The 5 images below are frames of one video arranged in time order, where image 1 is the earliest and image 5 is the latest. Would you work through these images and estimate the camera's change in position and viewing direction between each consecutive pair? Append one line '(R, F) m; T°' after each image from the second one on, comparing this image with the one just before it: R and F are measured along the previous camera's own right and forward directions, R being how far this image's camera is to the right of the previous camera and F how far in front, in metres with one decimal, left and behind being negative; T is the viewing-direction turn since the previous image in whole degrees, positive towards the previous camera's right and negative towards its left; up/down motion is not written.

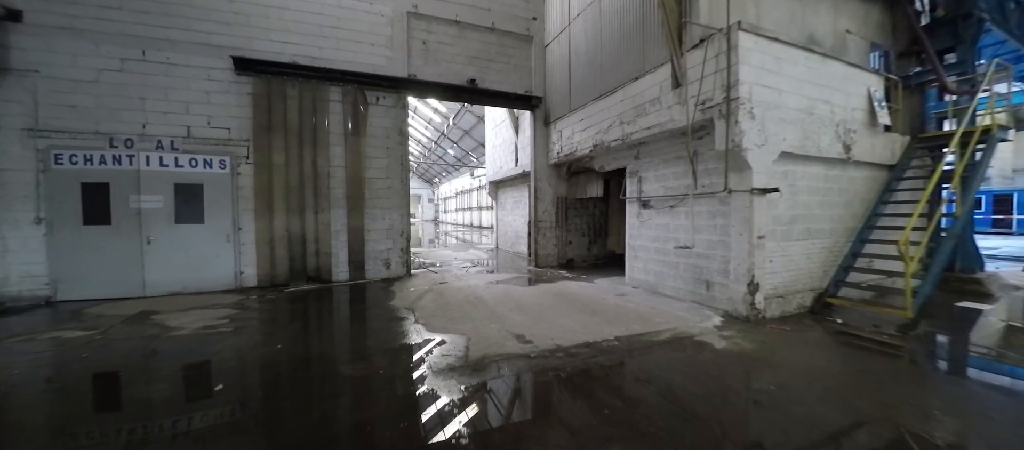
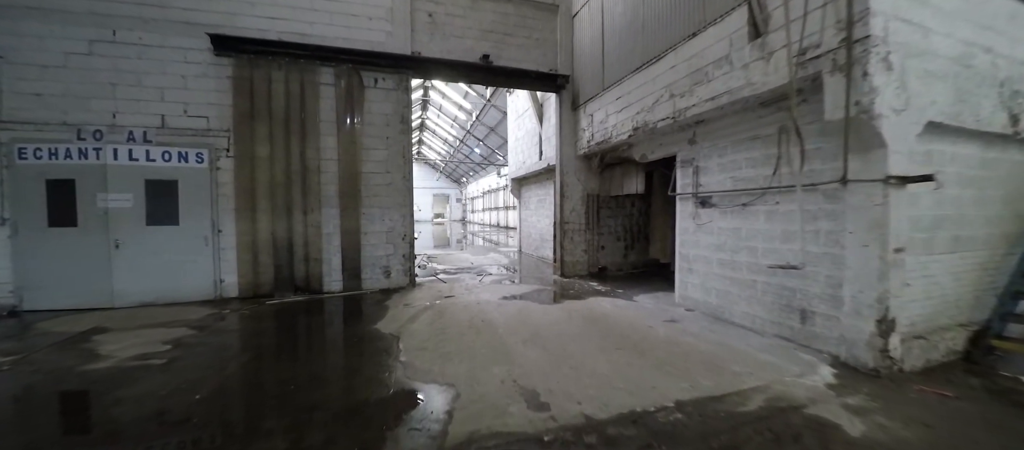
(+0.1, +0.9) m; -5°
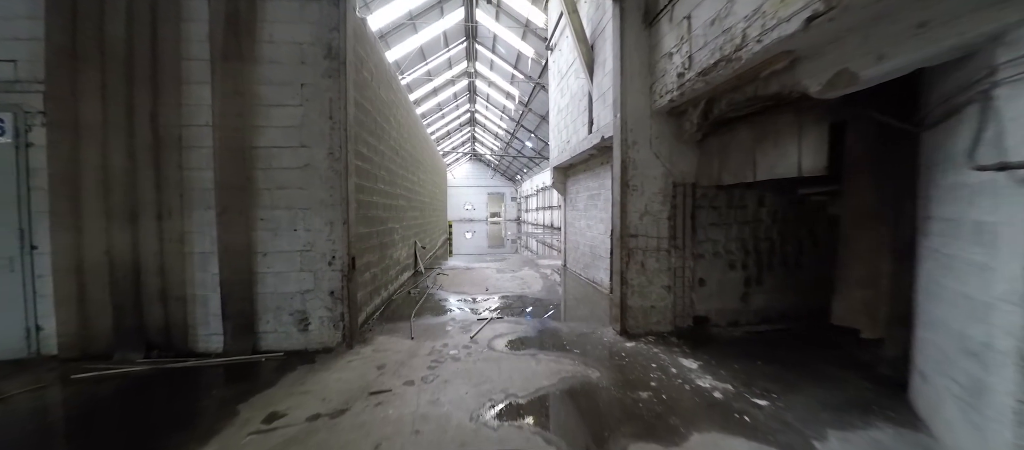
(+0.4, +2.2) m; -11°
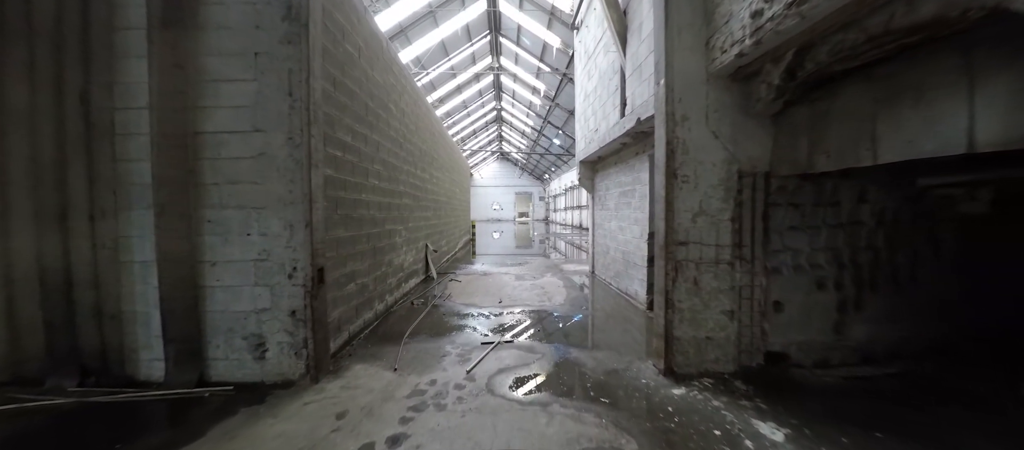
(+0.1, +0.6) m; -5°
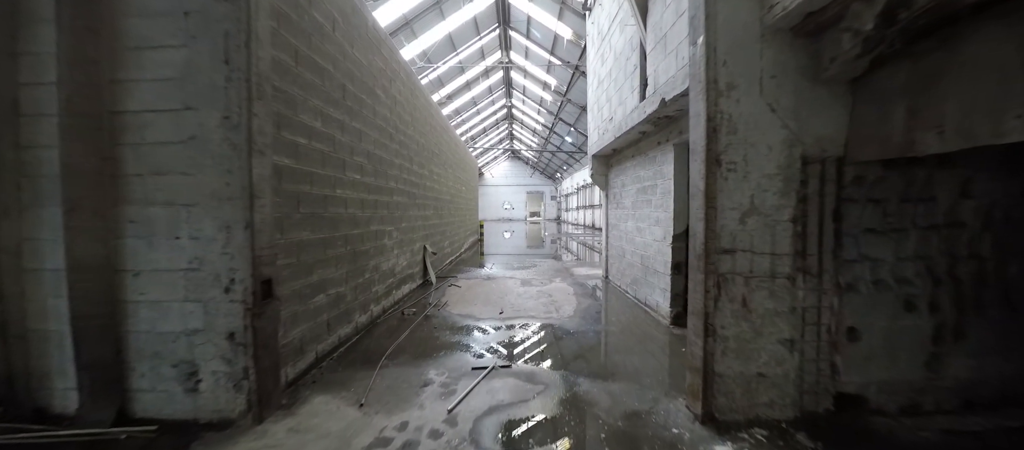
(+0.1, +0.4) m; -2°
